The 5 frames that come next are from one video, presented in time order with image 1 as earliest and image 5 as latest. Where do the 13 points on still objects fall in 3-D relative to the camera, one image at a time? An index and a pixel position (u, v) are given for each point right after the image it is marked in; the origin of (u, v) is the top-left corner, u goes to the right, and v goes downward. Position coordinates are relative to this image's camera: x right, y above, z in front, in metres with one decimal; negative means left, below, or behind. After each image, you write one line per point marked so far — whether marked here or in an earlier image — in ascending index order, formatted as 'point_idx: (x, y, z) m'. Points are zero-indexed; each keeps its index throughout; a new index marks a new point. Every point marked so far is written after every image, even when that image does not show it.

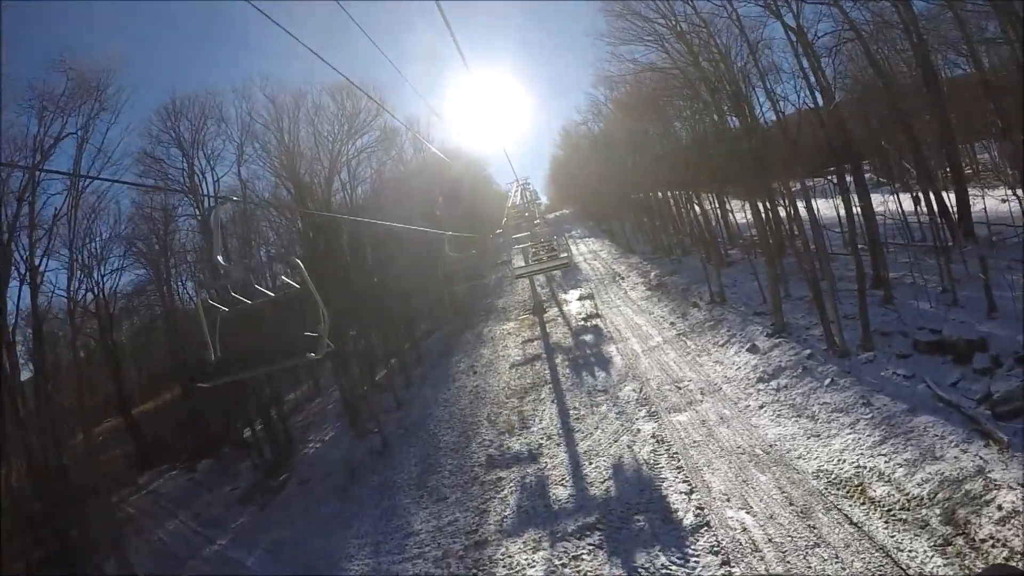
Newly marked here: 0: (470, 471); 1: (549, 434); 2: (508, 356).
0: (-0.7, -2.8, +10.4) m
1: (+0.6, -2.4, +10.9) m
2: (-0.1, -1.8, +17.2) m
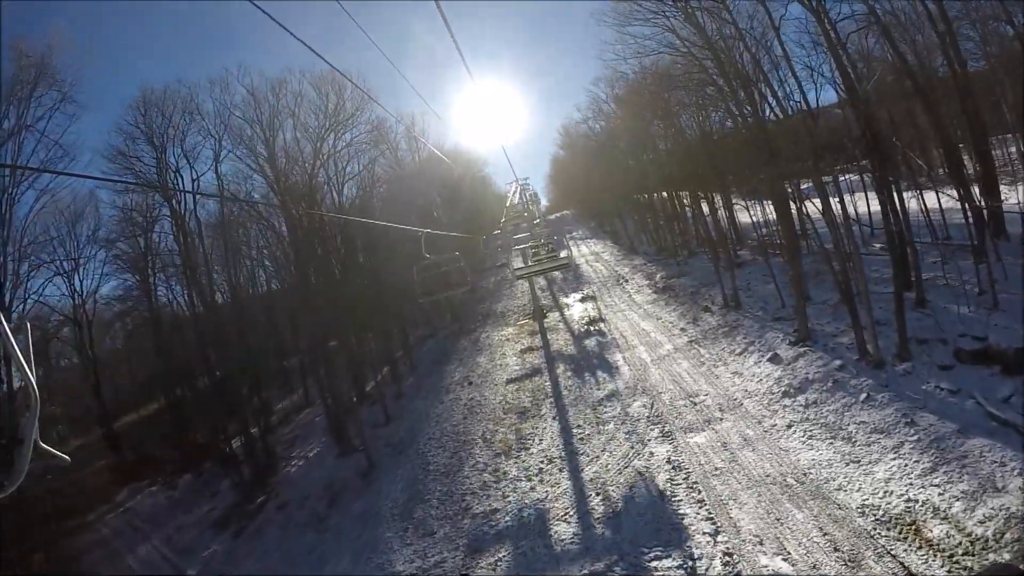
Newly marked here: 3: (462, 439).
0: (-0.7, -2.9, +9.2) m
1: (+0.6, -2.5, +9.8) m
2: (-0.1, -1.8, +16.0) m
3: (-0.9, -2.6, +11.5) m
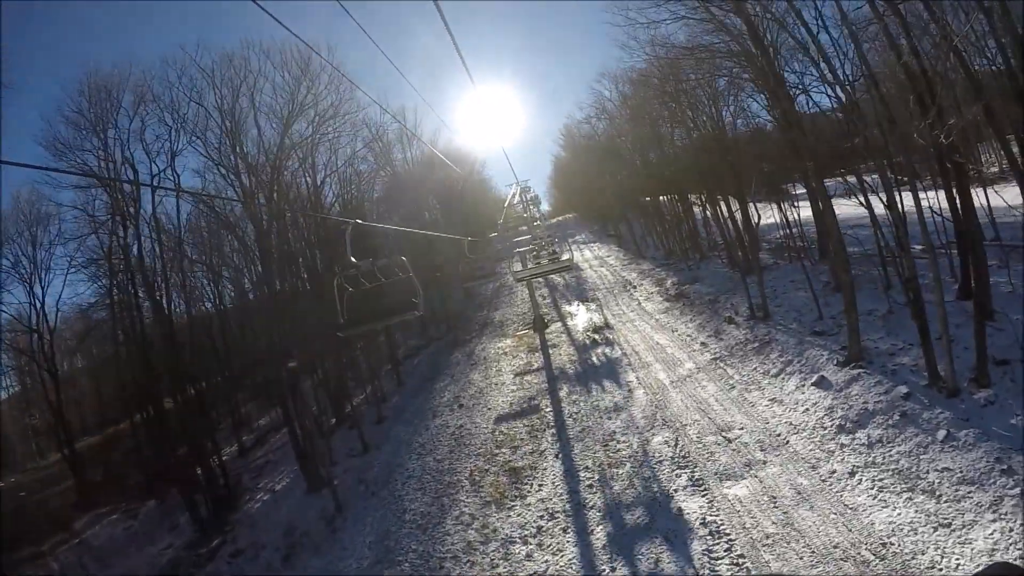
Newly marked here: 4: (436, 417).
0: (-0.8, -3.0, +7.4) m
1: (+0.5, -2.6, +7.9) m
2: (-0.2, -2.0, +14.1) m
3: (-1.0, -2.8, +9.7) m
4: (-1.5, -2.5, +13.1) m
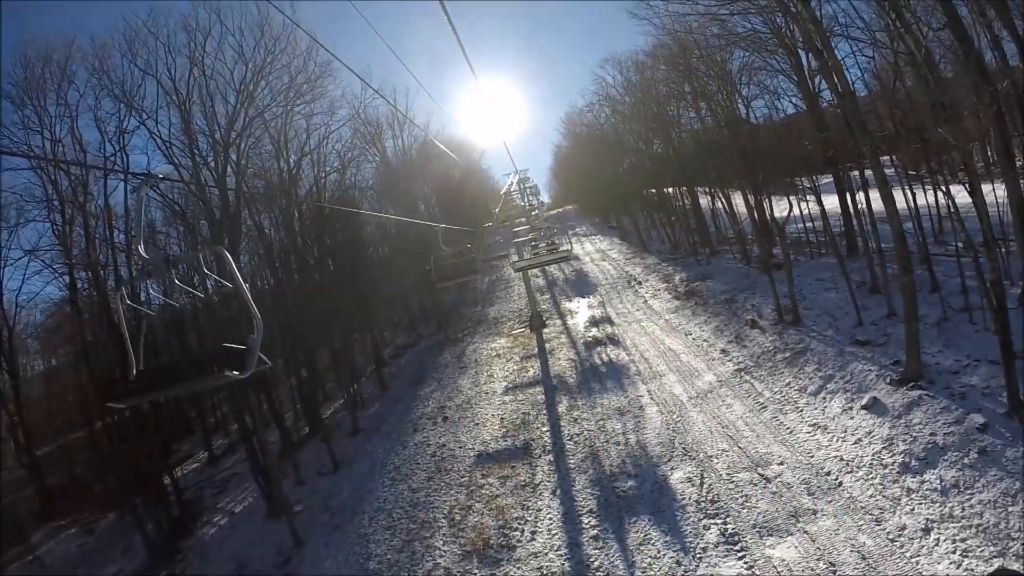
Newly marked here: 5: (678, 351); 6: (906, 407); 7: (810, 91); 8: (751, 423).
0: (-0.9, -3.1, +5.8) m
1: (+0.3, -2.6, +6.3) m
2: (-0.4, -2.0, +12.5) m
3: (-1.1, -2.7, +8.1) m
4: (-1.6, -2.5, +11.5) m
5: (+3.0, -1.2, +12.1) m
6: (+4.5, -1.3, +7.6) m
7: (+5.8, +3.8, +13.0) m
8: (+2.9, -1.7, +8.3) m
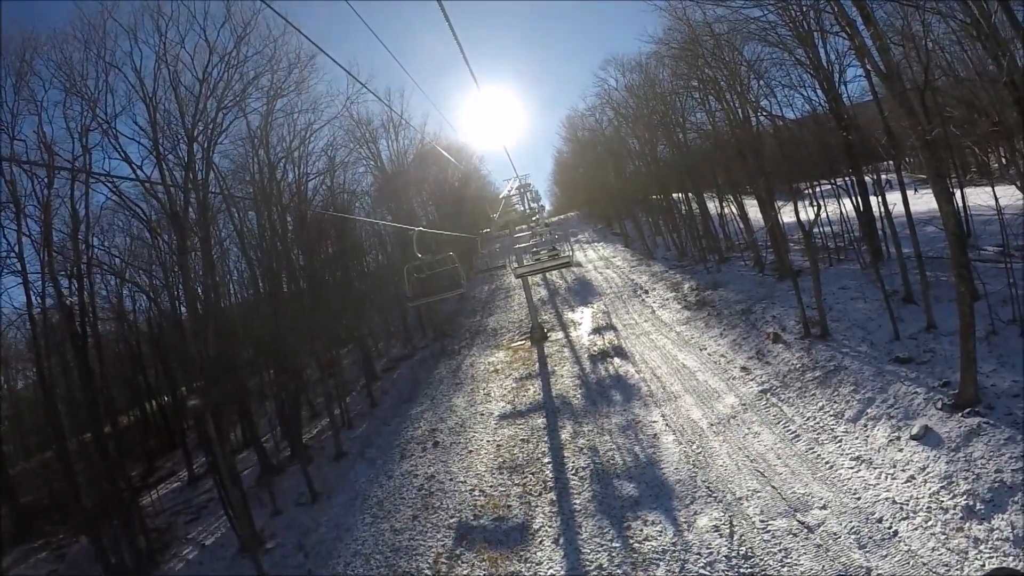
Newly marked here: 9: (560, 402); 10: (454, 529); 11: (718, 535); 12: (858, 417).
0: (-1.0, -3.2, +4.7) m
1: (+0.3, -2.7, +5.3) m
2: (-0.4, -2.1, +11.5) m
3: (-1.1, -2.9, +7.0) m
4: (-1.7, -2.6, +10.5) m
5: (+3.0, -1.3, +11.0) m
6: (+4.4, -1.4, +6.5) m
7: (+5.8, +3.7, +12.0) m
8: (+2.9, -1.8, +7.2) m
9: (+0.8, -1.9, +11.3) m
10: (-0.6, -2.6, +7.5) m
11: (+1.8, -2.2, +6.1) m
12: (+3.9, -1.4, +7.7) m
